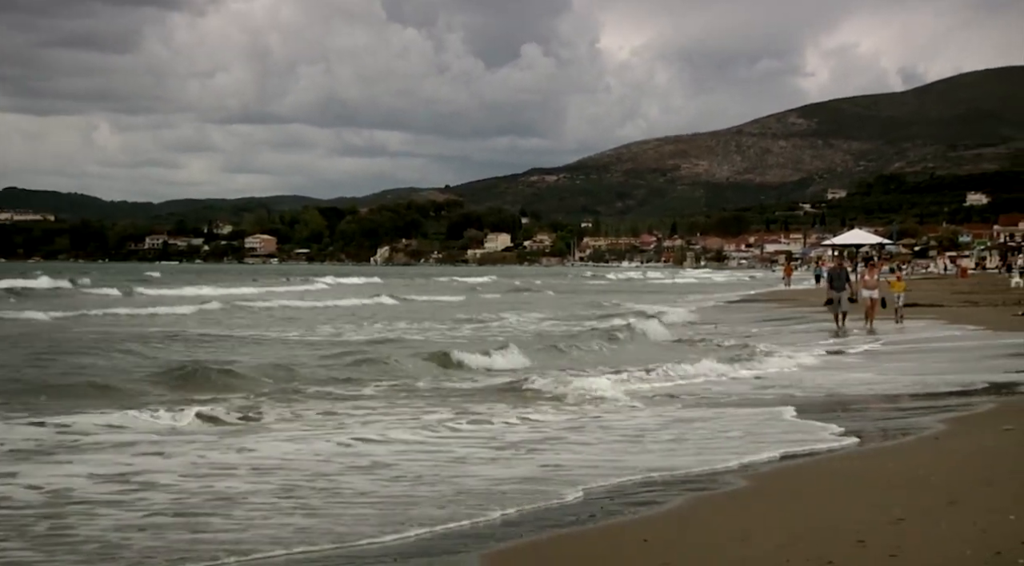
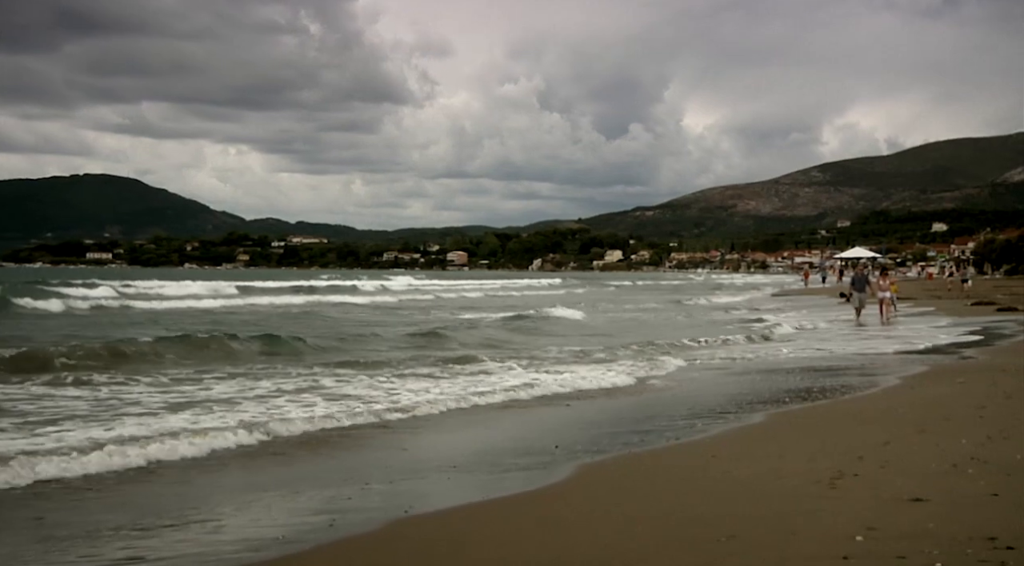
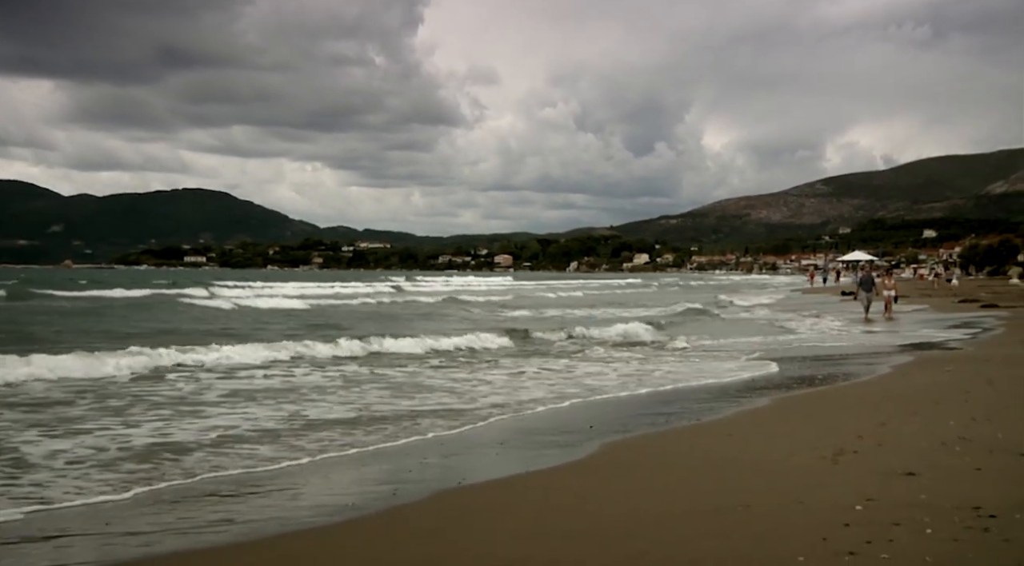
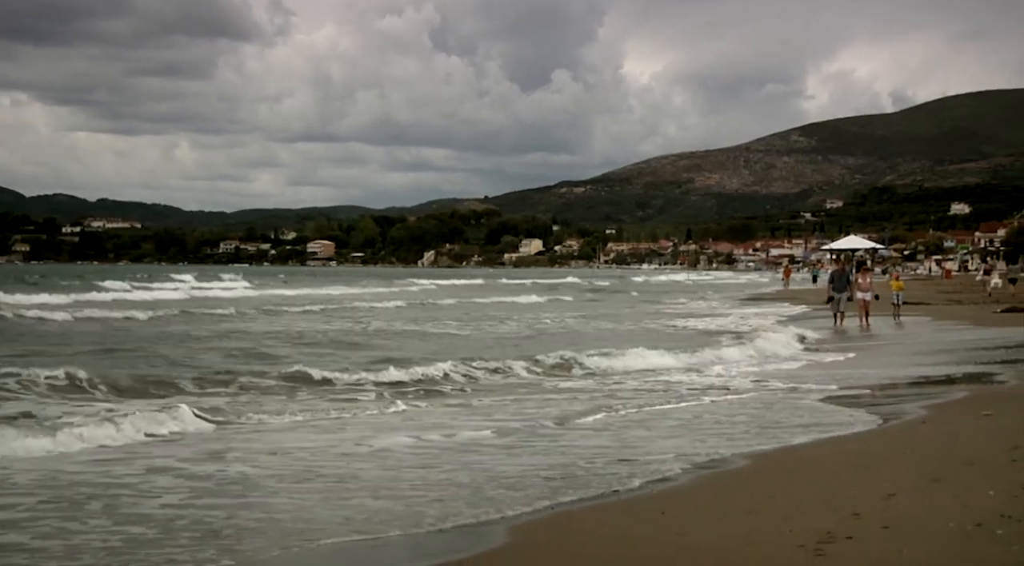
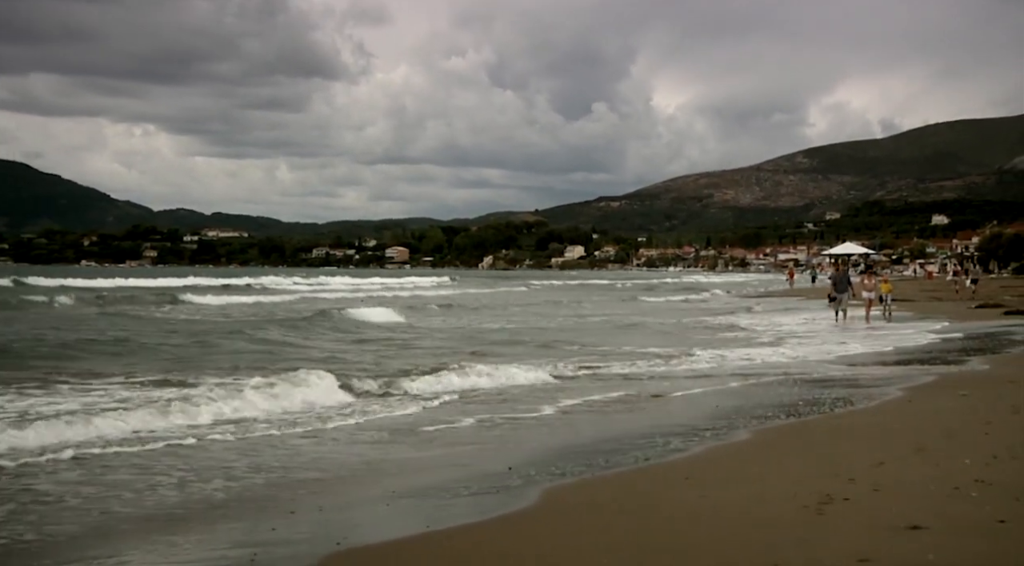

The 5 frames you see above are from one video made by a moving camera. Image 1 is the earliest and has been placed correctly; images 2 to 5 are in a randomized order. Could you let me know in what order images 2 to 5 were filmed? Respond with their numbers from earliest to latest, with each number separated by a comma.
4, 5, 2, 3
